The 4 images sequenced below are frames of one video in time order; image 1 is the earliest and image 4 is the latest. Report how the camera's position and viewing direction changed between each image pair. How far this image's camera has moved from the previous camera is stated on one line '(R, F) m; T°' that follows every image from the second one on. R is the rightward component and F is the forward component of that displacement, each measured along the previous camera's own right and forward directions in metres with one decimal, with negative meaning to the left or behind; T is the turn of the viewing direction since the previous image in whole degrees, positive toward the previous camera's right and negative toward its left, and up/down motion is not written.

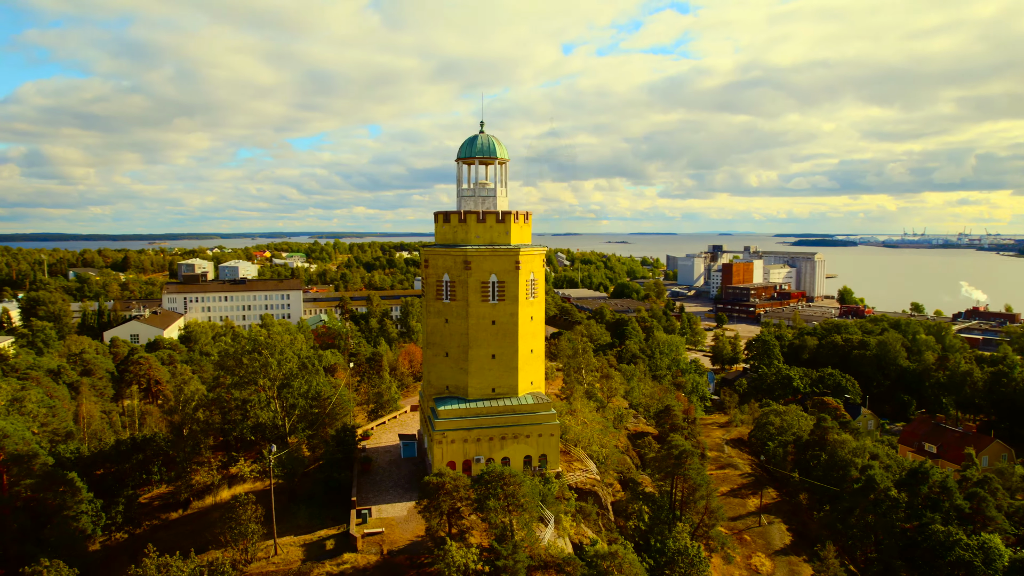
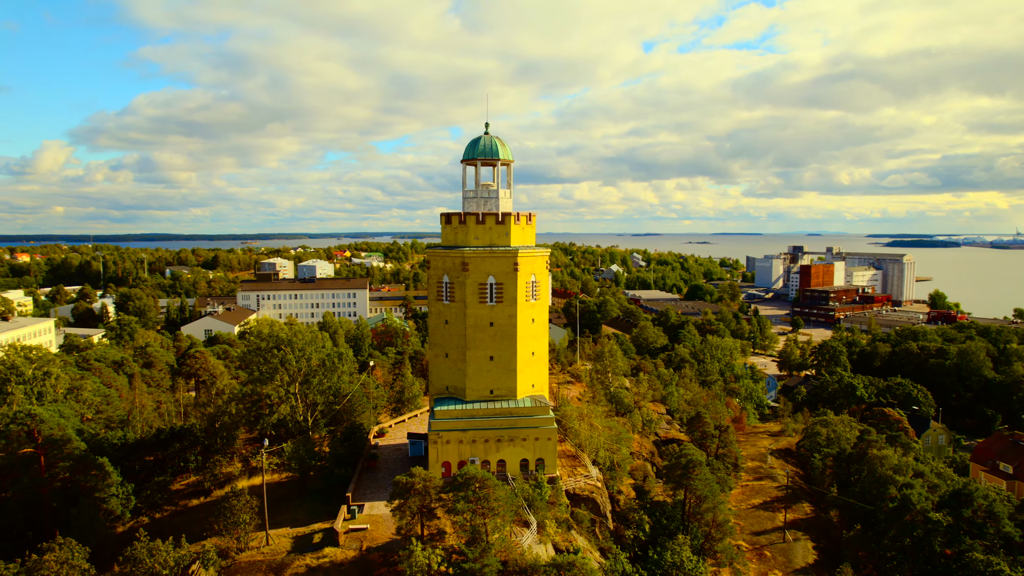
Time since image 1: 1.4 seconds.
(+2.5, +0.3) m; -7°
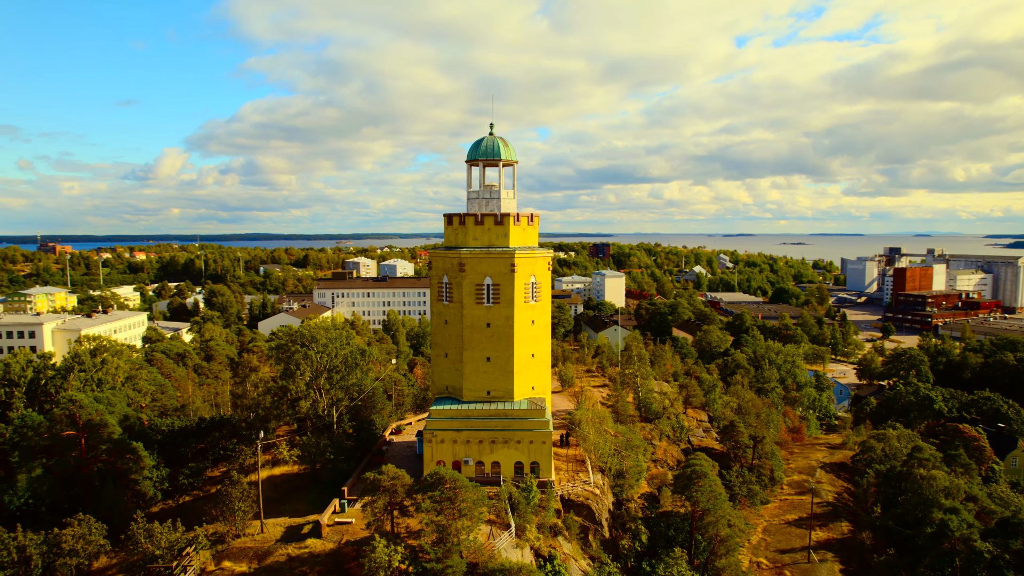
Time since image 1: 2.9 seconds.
(+2.8, +0.3) m; -7°
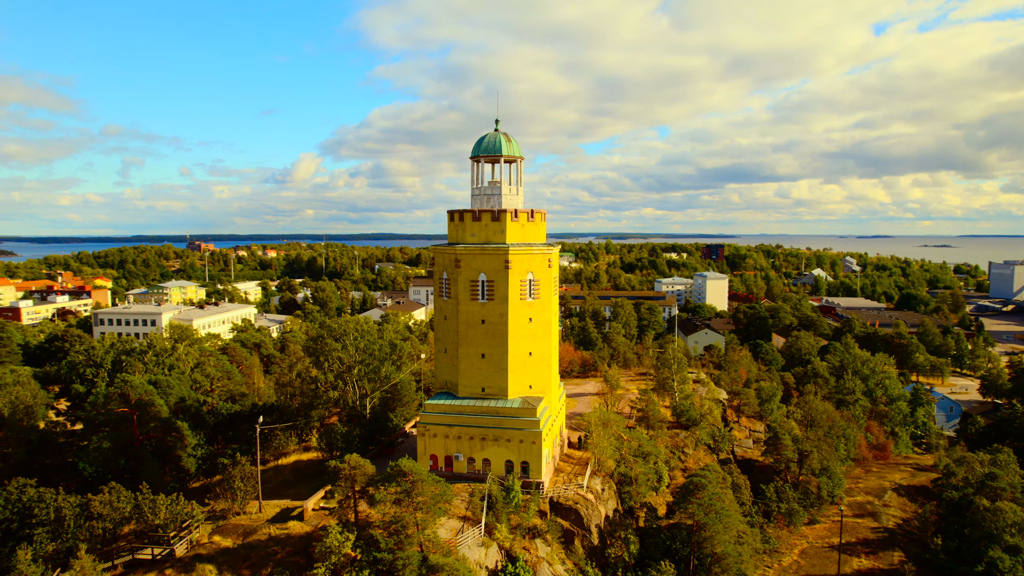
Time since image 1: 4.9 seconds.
(+3.8, +0.5) m; -10°
